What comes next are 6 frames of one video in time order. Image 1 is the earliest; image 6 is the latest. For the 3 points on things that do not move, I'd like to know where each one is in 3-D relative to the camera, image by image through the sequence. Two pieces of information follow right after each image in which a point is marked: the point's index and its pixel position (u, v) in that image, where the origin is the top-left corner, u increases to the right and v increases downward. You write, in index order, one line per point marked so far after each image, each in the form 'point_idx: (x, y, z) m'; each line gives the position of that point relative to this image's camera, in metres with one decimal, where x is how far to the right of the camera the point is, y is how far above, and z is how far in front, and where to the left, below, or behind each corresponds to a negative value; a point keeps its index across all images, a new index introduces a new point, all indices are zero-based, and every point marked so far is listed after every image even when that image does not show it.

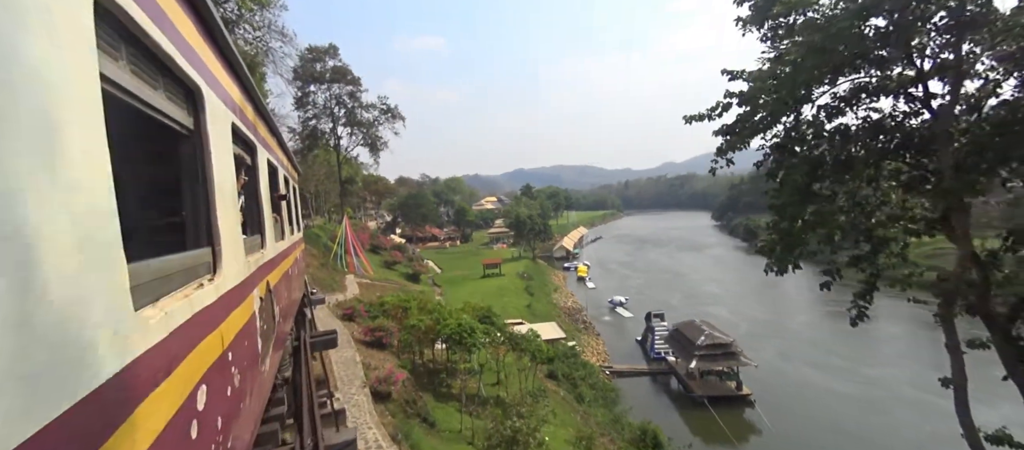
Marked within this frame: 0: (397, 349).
0: (-3.0, -3.3, +13.0) m
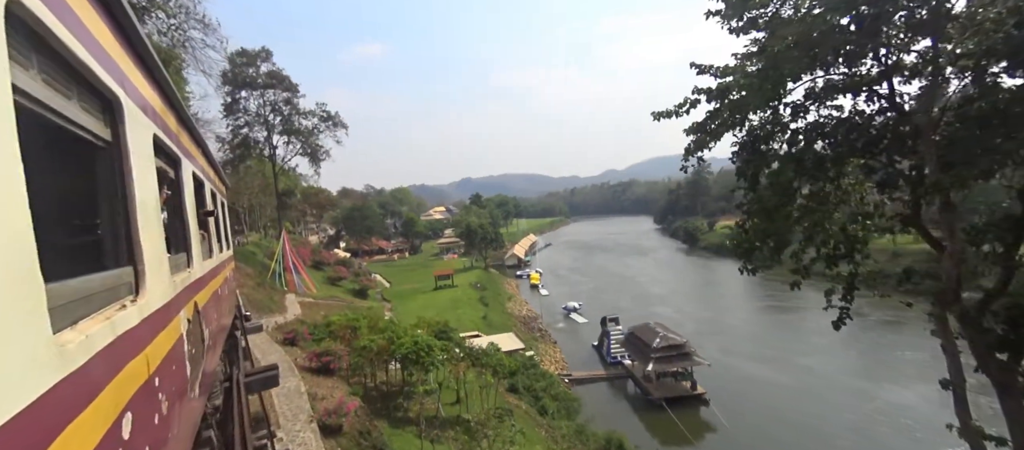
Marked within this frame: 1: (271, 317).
0: (-4.0, -3.6, +11.9) m
1: (-9.3, -3.6, +18.8) m
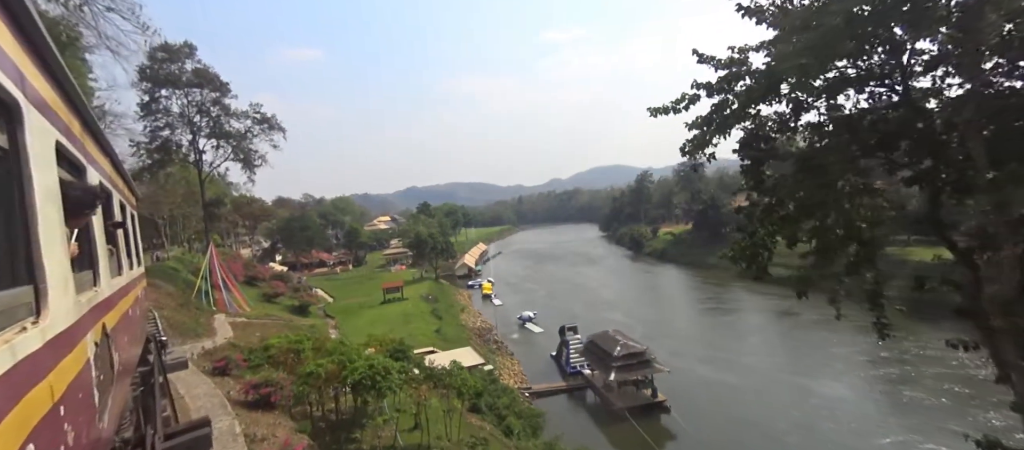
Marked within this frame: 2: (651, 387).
0: (-4.8, -3.9, +10.5) m
1: (-10.8, -4.0, +16.7) m
2: (+5.8, -6.6, +19.4) m
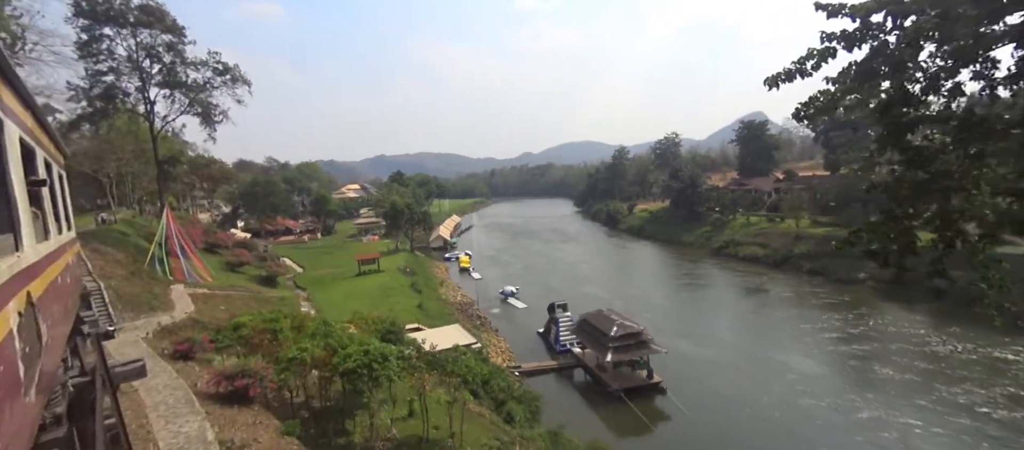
0: (-4.5, -3.1, +9.0) m
1: (-10.9, -2.8, +14.8) m
2: (+5.3, -5.6, +18.7) m
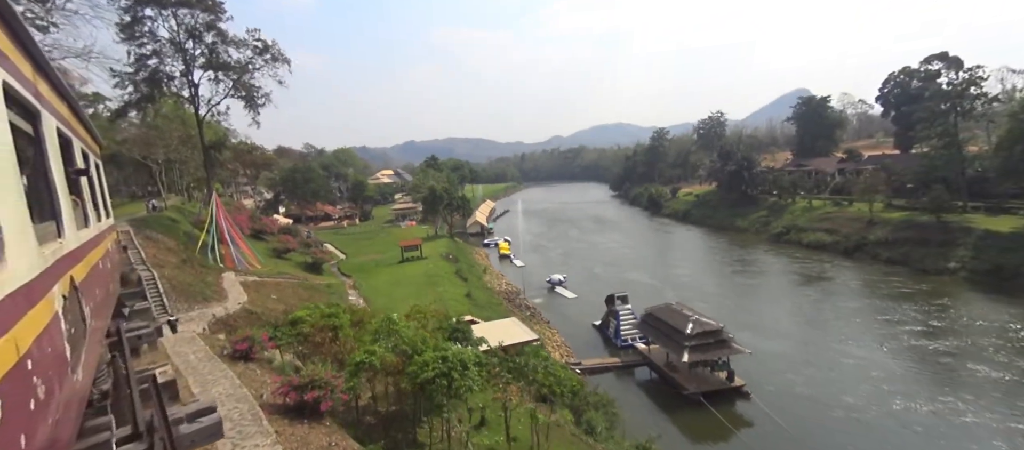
0: (-3.0, -2.9, +8.1) m
1: (-9.0, -2.4, +14.3) m
2: (+7.5, -5.1, +17.2) m
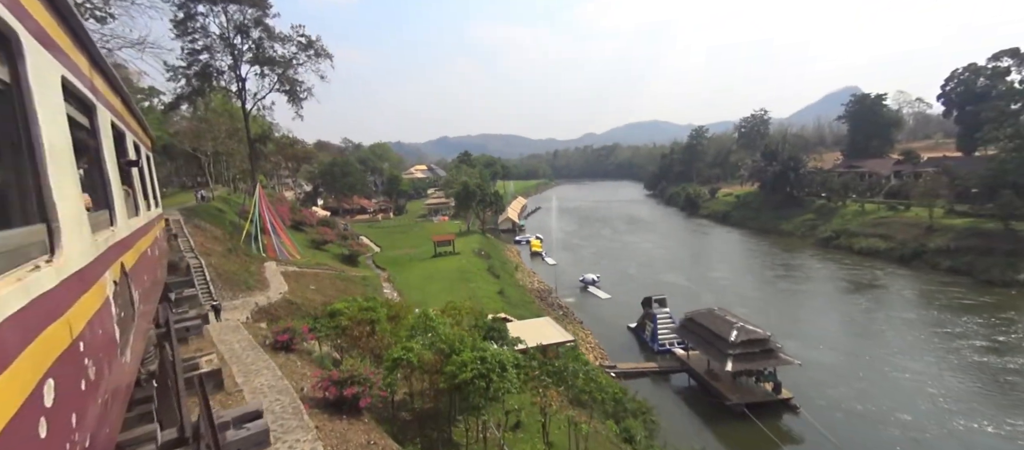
0: (-2.3, -2.8, +8.0) m
1: (-7.9, -2.1, +14.5) m
2: (+8.6, -5.2, +16.5) m
